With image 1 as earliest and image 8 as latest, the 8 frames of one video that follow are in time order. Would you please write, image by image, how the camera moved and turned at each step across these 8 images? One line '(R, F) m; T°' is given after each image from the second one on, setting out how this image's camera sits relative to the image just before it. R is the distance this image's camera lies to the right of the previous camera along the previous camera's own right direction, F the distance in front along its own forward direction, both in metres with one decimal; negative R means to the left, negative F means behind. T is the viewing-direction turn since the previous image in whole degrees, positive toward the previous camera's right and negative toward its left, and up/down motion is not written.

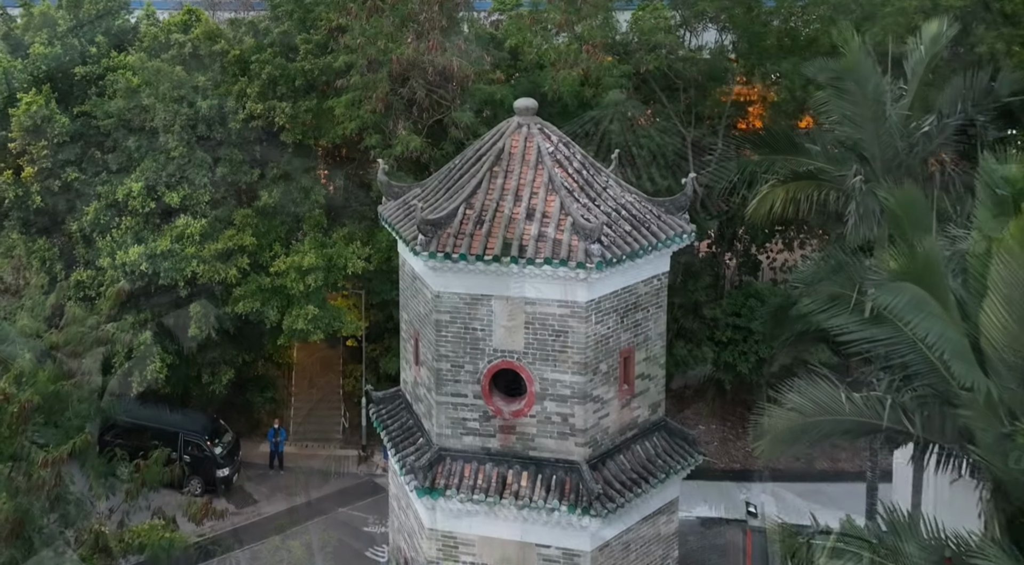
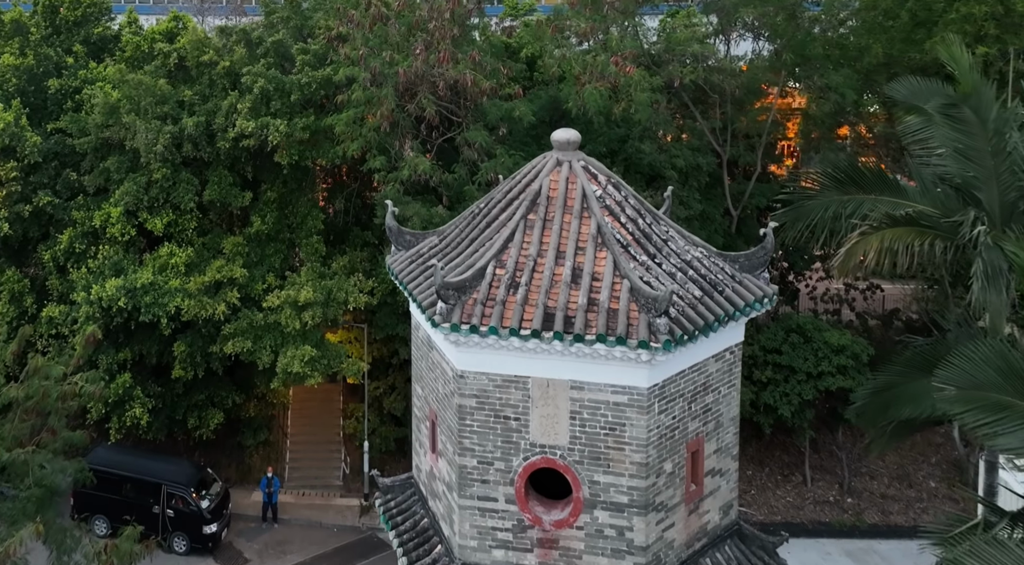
(-0.3, +2.4) m; 0°
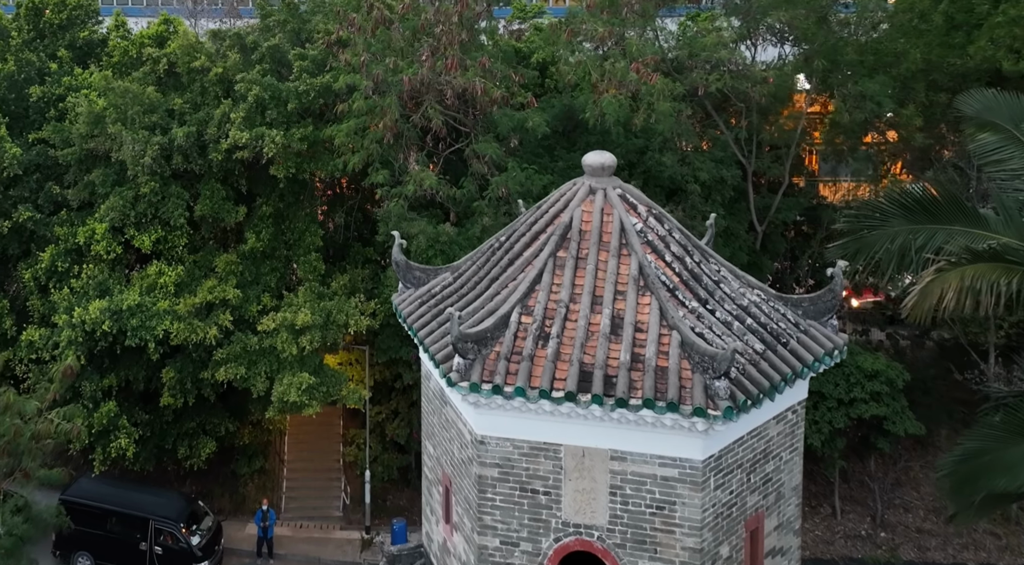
(-0.2, +1.4) m; 0°
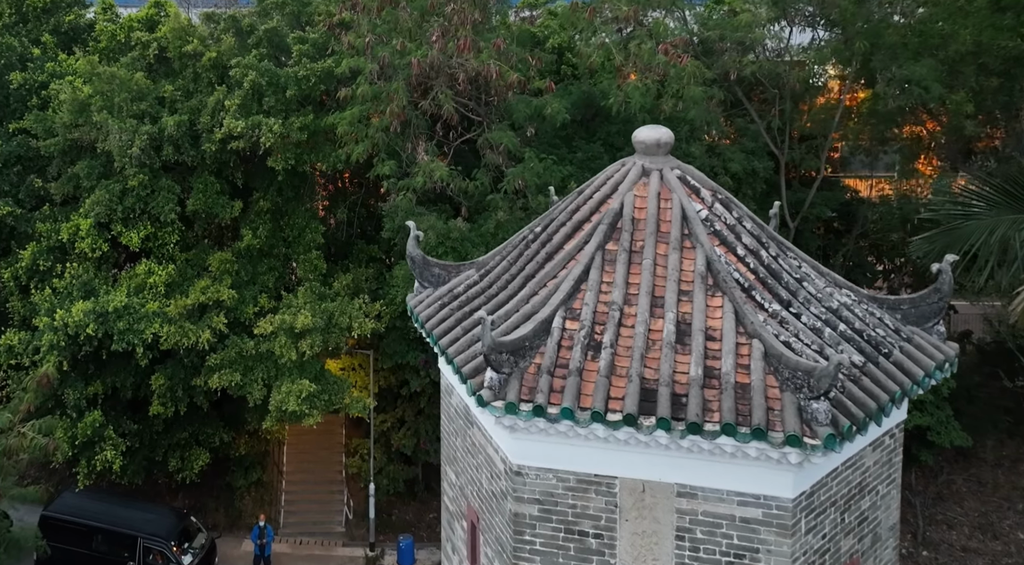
(-0.2, +1.5) m; 0°
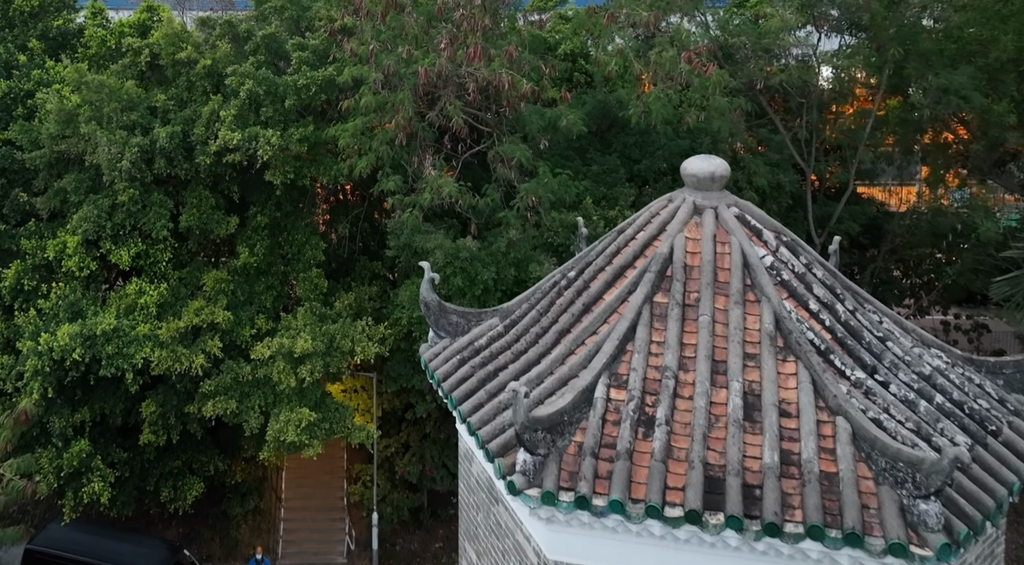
(-0.2, +1.1) m; 0°
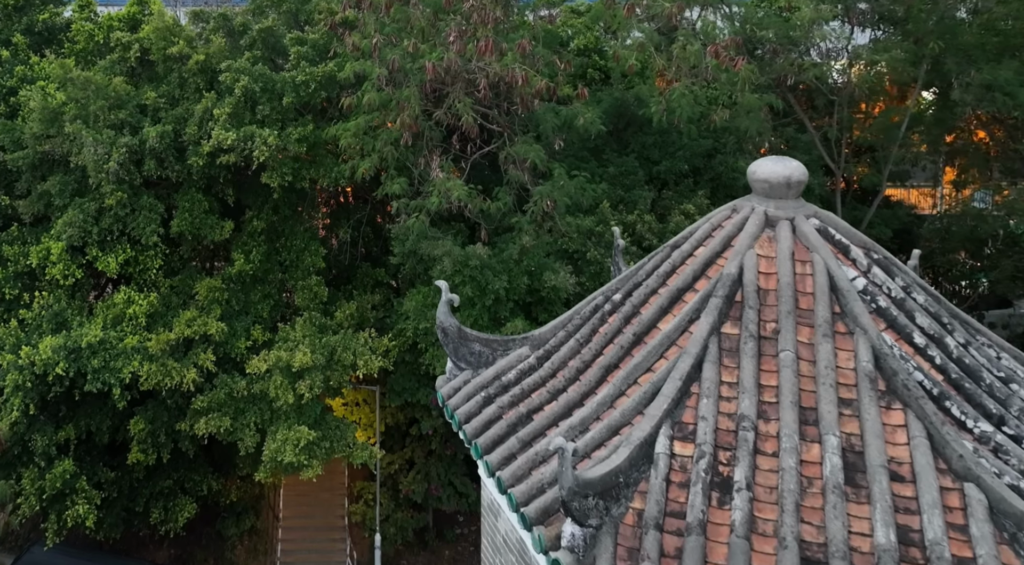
(-0.2, +1.1) m; 0°
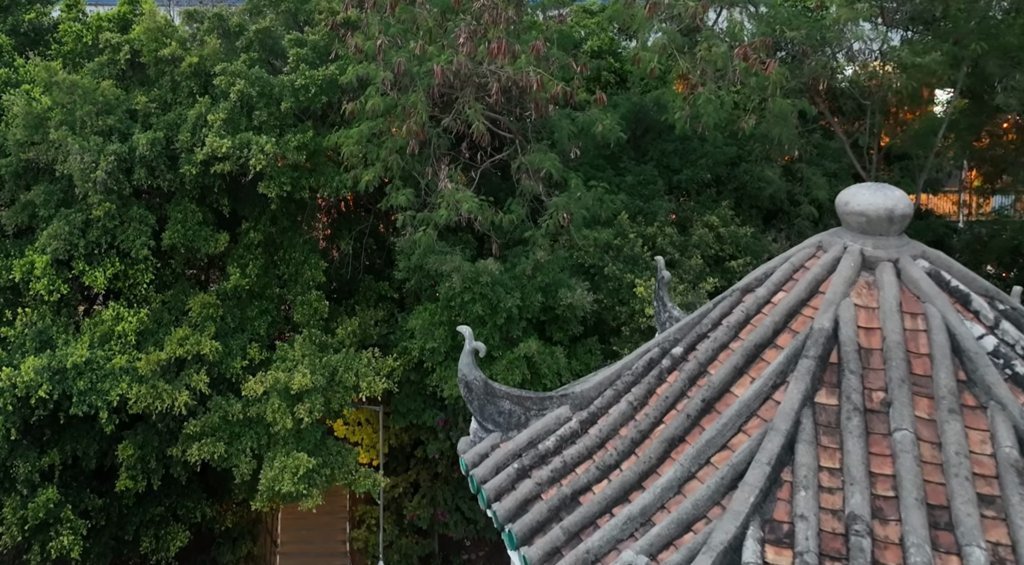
(-0.2, +1.0) m; 0°
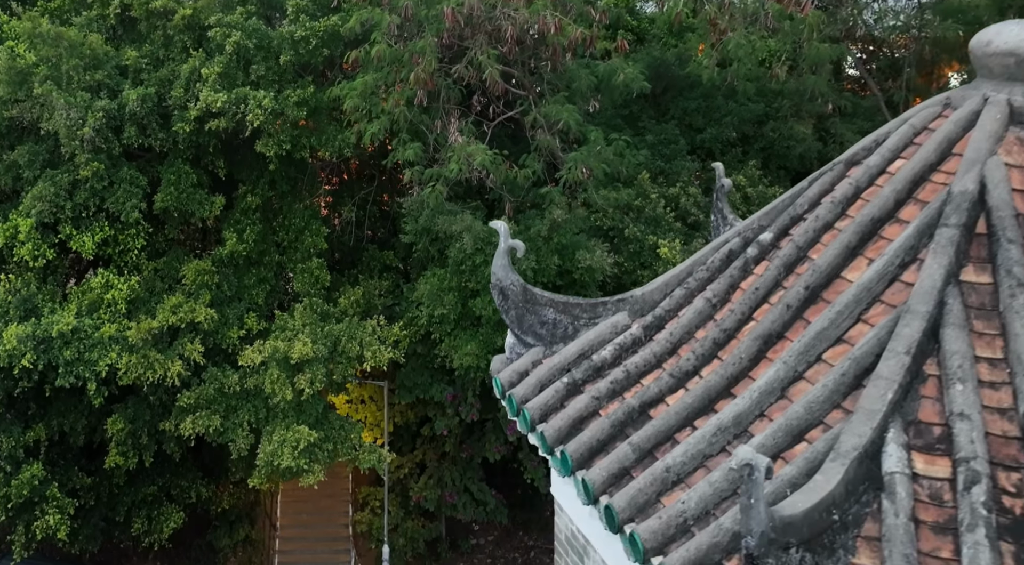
(-0.2, +1.0) m; 0°
